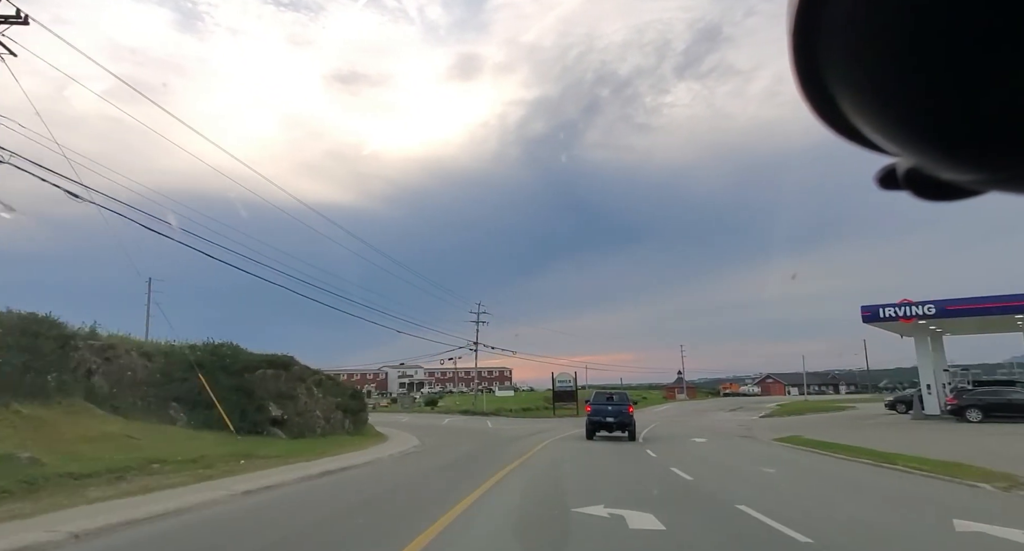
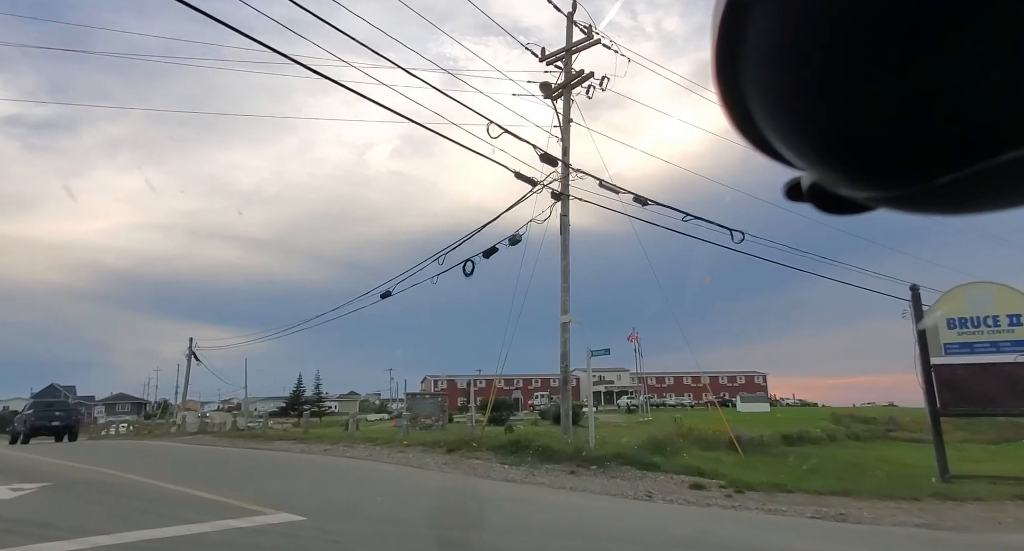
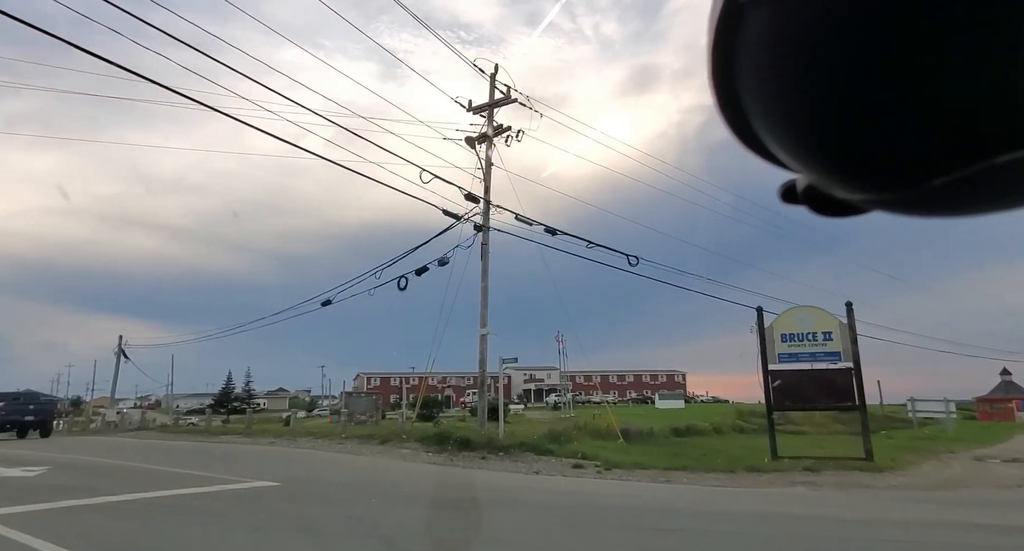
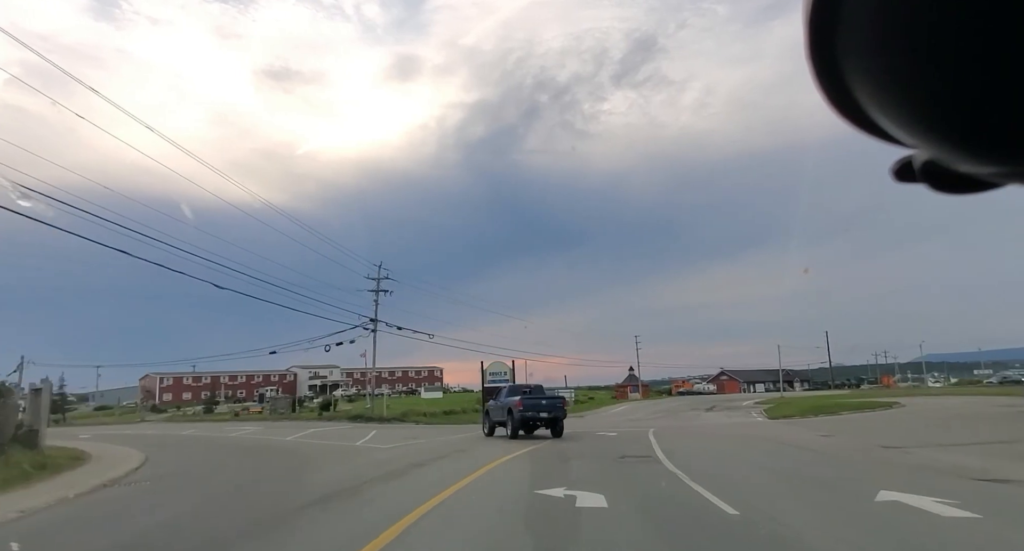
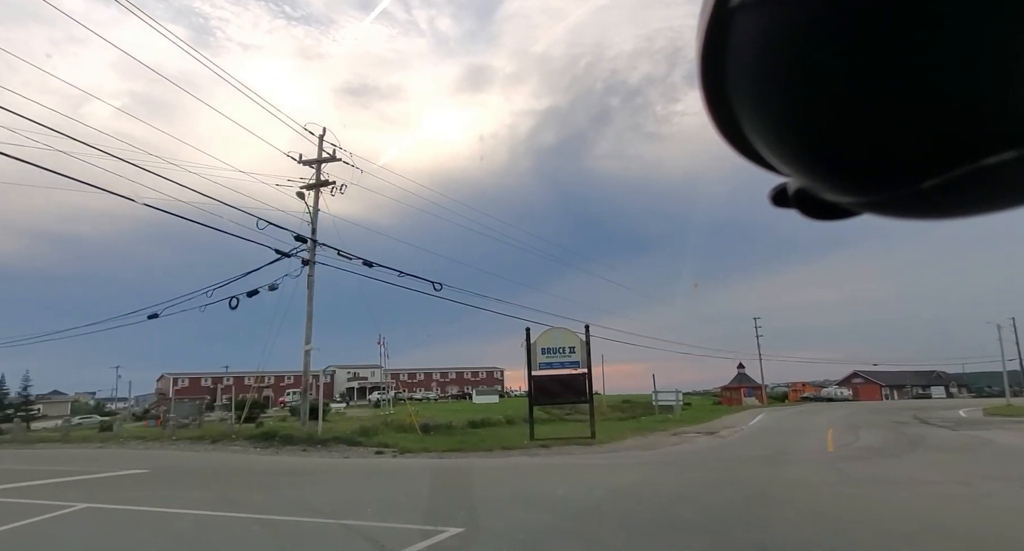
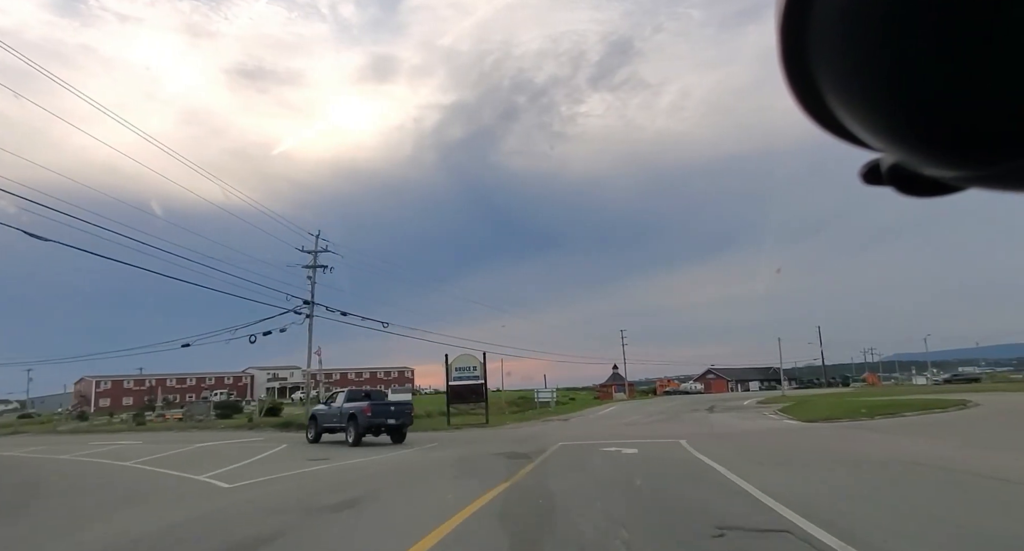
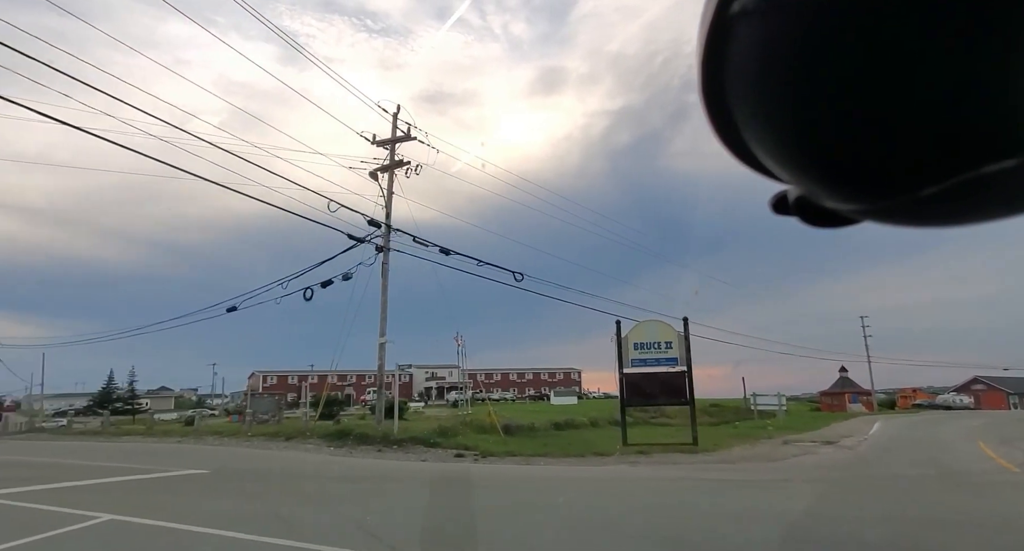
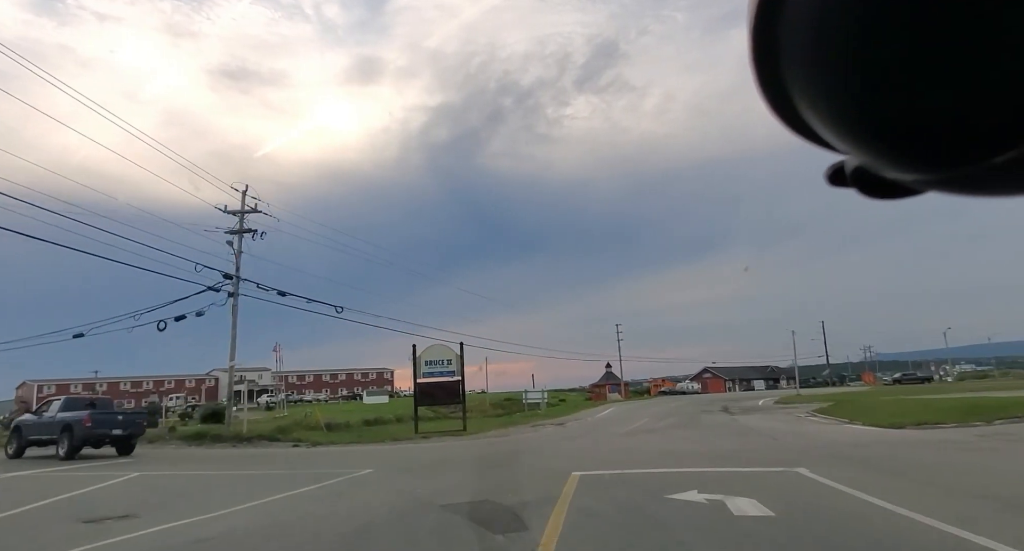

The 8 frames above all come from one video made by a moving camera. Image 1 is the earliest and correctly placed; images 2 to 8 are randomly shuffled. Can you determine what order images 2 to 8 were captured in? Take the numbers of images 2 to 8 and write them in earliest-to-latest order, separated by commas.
4, 6, 8, 5, 7, 3, 2
